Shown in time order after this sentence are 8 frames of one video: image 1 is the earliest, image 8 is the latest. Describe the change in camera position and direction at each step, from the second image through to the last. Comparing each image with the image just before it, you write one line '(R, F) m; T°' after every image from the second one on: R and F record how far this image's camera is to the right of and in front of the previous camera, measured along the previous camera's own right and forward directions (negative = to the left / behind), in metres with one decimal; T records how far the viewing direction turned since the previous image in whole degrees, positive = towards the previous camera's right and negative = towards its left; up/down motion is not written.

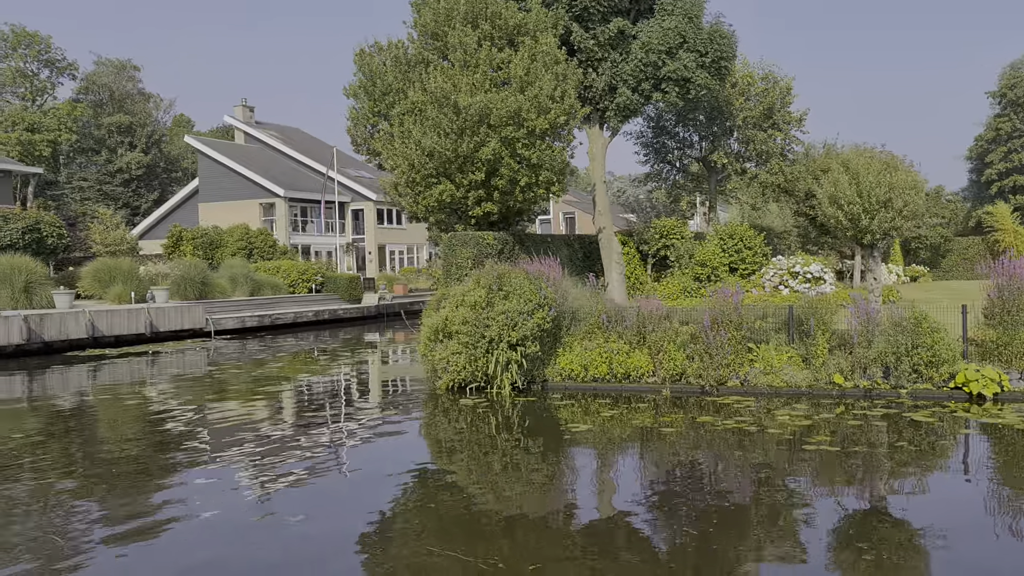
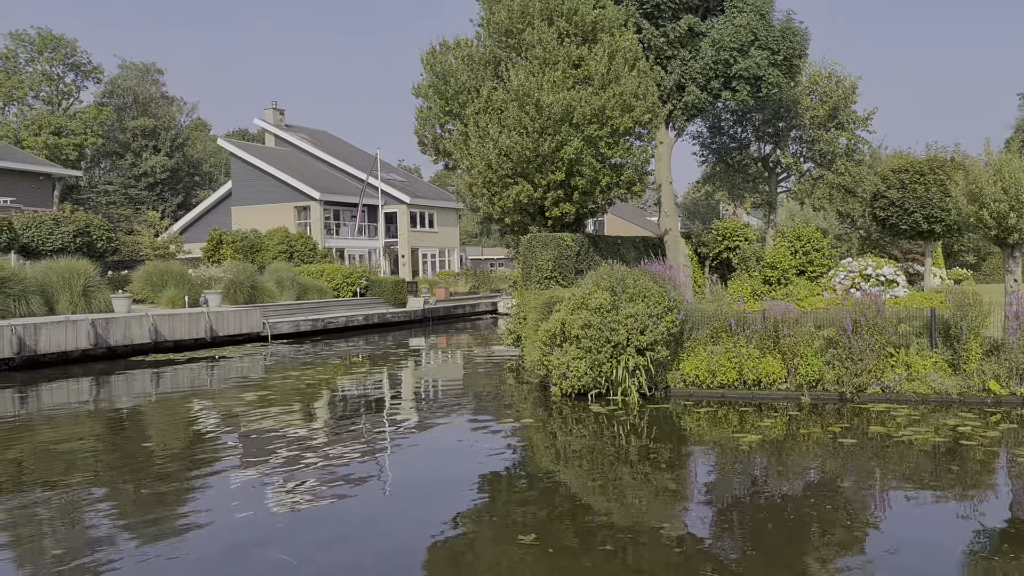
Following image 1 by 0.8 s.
(-1.7, +0.4) m; 0°
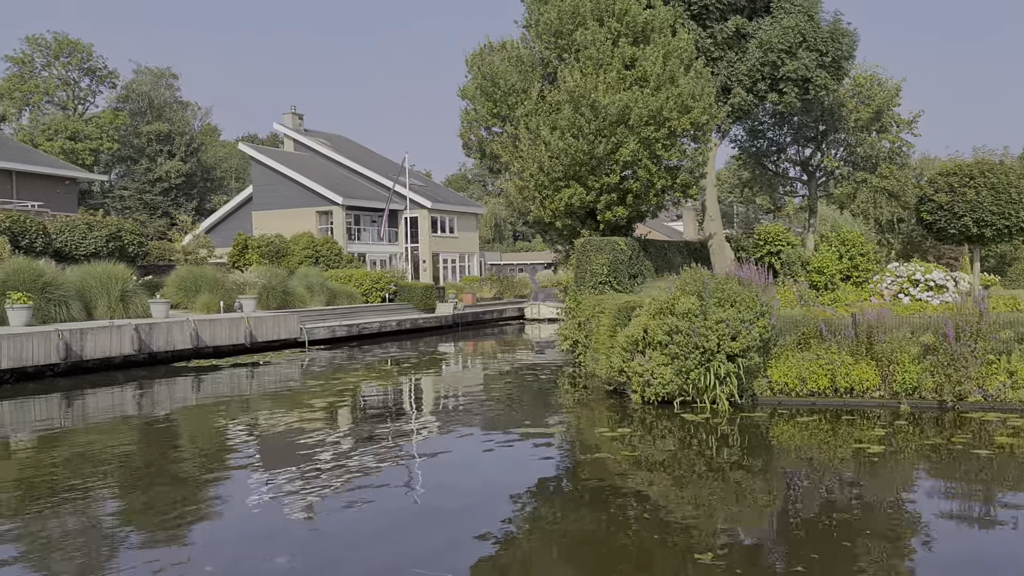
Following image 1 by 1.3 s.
(-1.1, +0.3) m; 0°
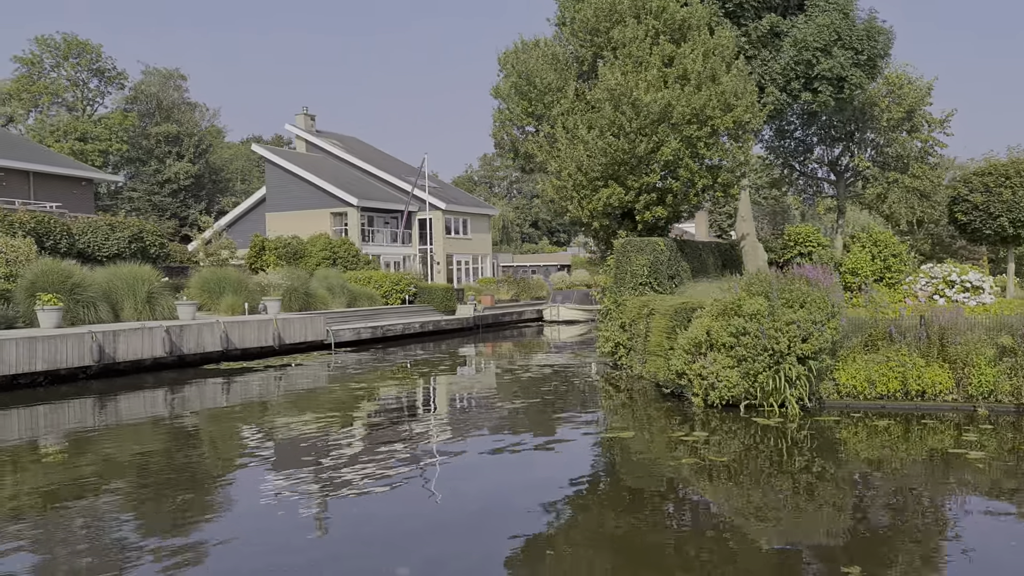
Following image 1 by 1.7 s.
(-0.8, +0.2) m; 0°
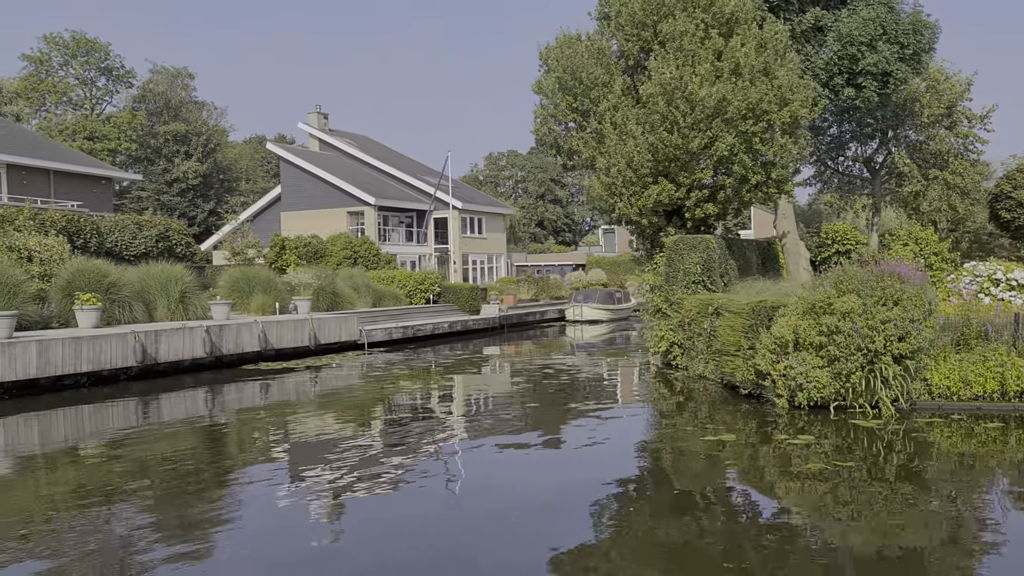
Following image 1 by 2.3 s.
(-1.1, +0.3) m; 0°
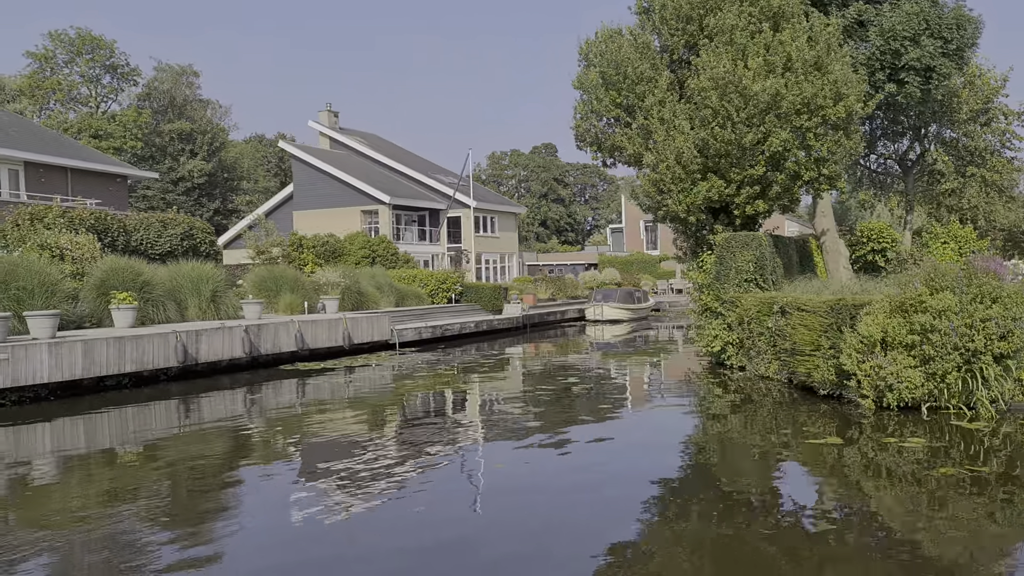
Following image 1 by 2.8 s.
(-1.1, +0.3) m; 0°
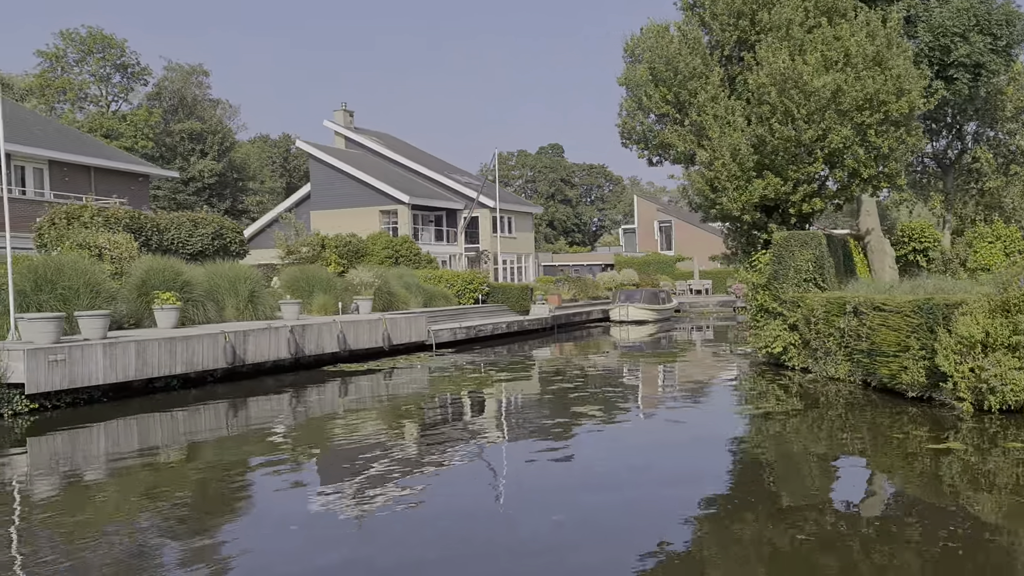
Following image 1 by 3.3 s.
(-1.1, +0.3) m; 0°
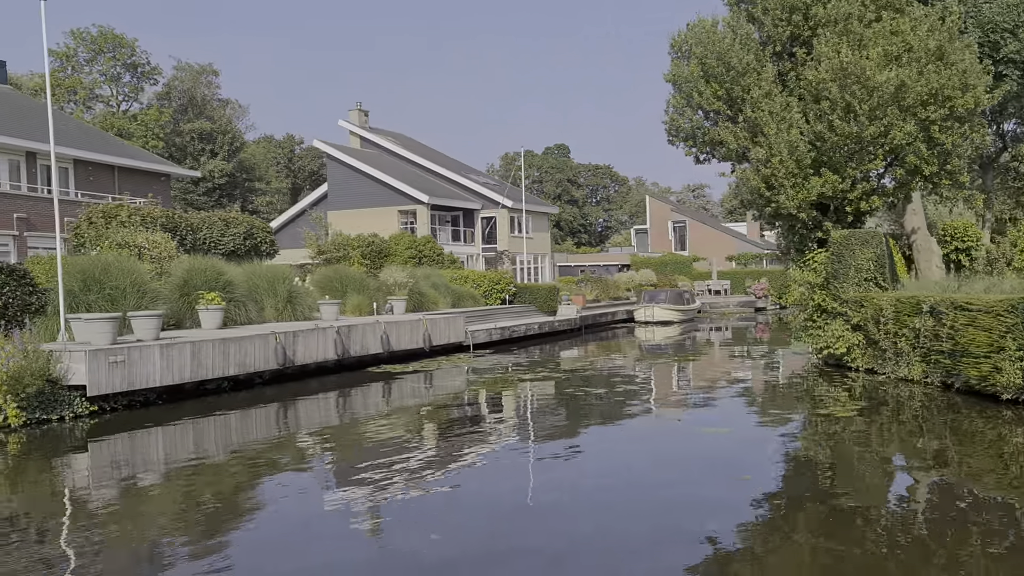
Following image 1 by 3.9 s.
(-1.1, +0.3) m; 0°
